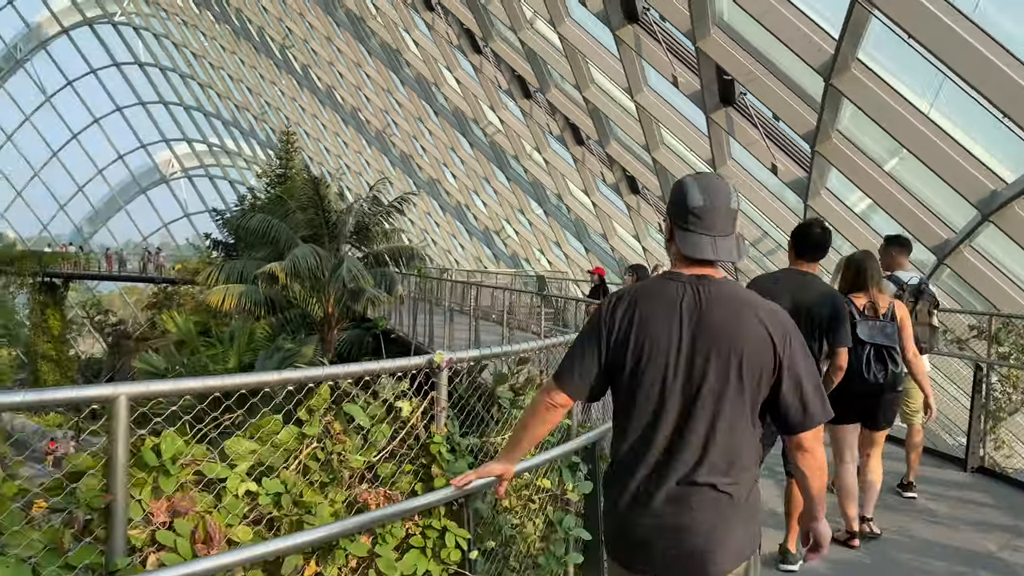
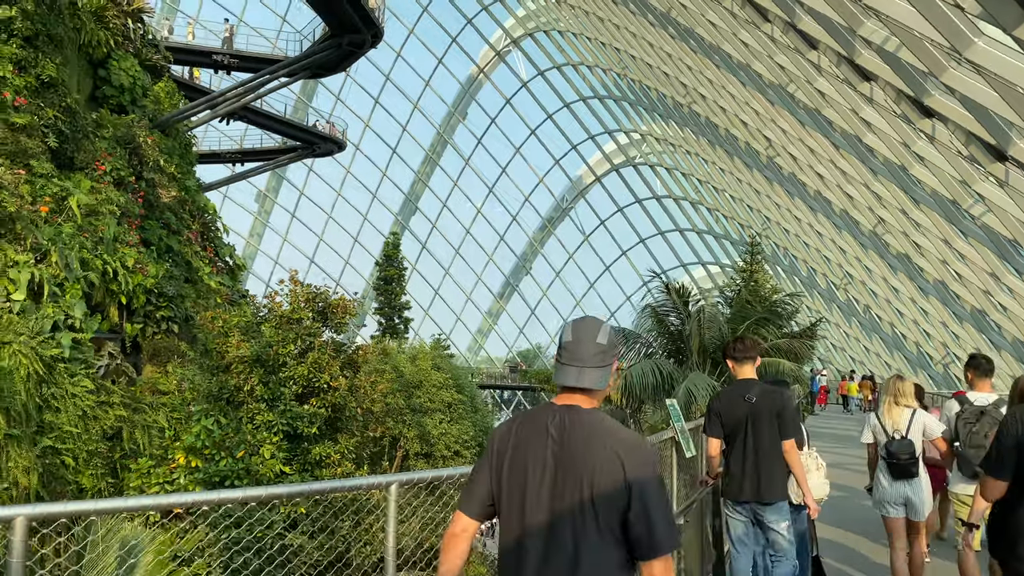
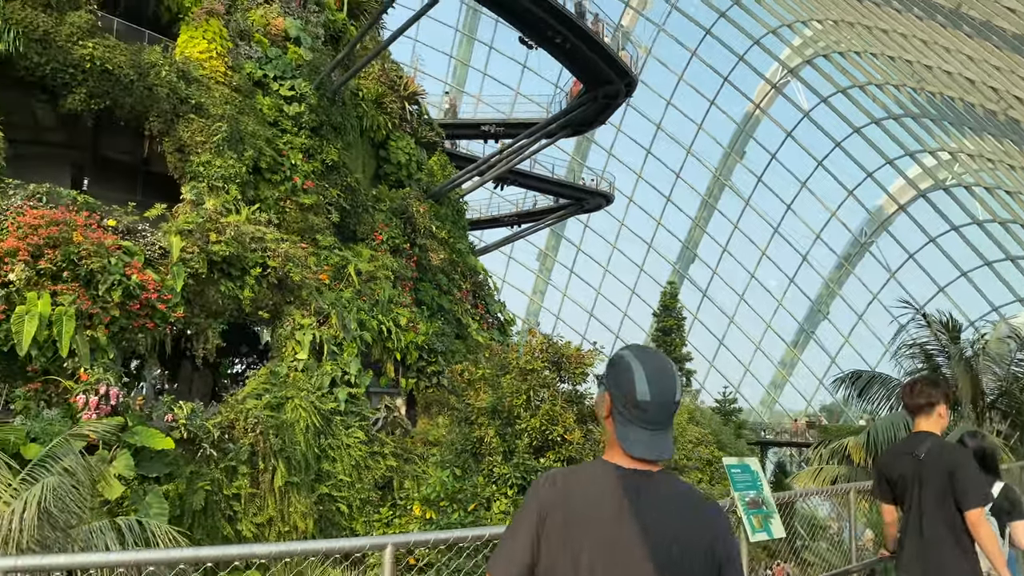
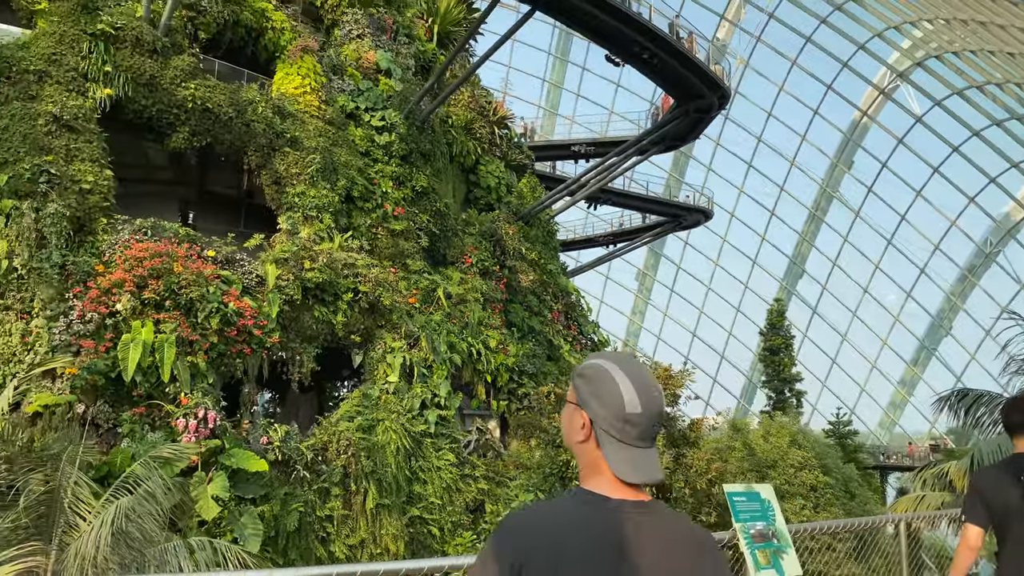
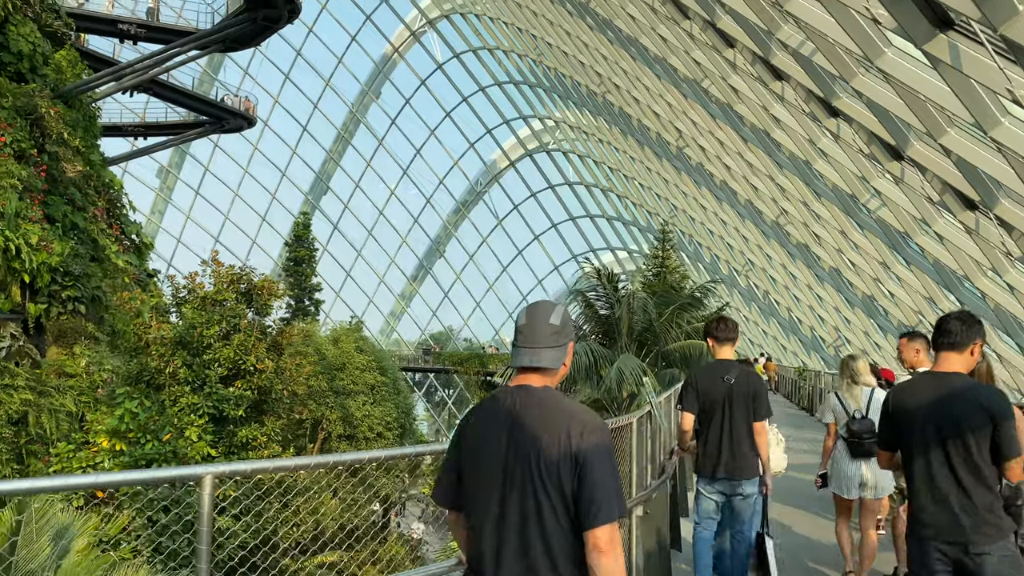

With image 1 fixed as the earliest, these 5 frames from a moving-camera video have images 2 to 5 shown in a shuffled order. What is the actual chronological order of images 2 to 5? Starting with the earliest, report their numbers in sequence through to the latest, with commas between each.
5, 2, 3, 4
